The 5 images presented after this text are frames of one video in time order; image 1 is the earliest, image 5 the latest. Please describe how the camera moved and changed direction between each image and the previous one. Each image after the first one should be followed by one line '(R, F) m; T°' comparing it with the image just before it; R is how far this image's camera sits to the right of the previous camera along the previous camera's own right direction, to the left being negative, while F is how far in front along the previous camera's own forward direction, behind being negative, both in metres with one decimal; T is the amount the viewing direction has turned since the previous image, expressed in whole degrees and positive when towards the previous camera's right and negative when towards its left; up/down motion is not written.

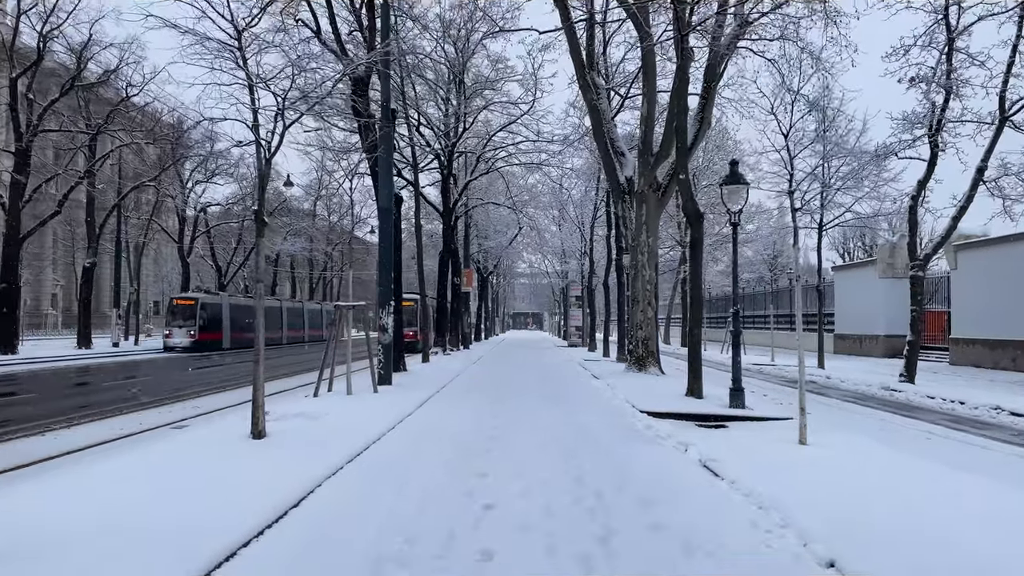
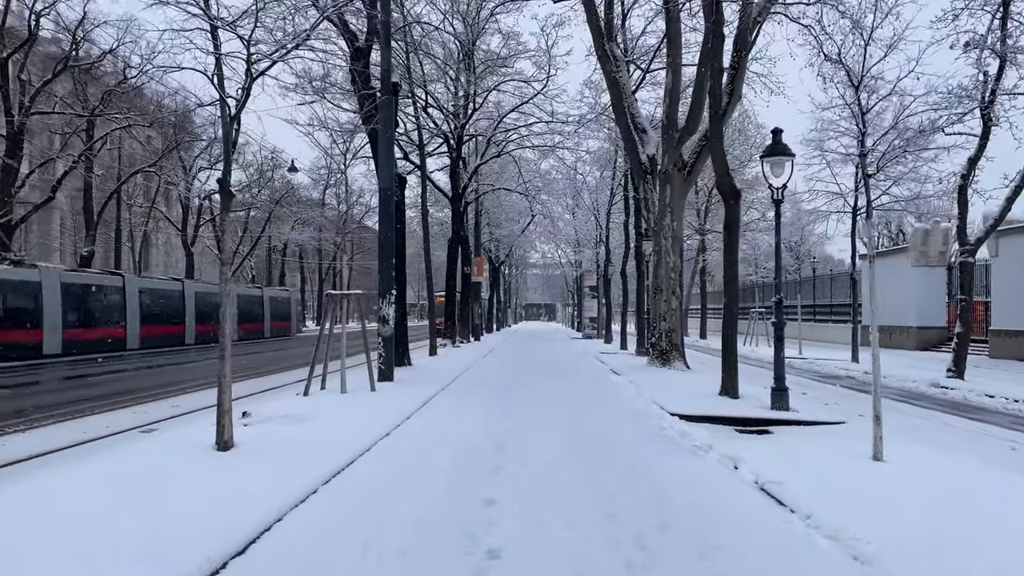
(0.0, +1.4) m; -1°
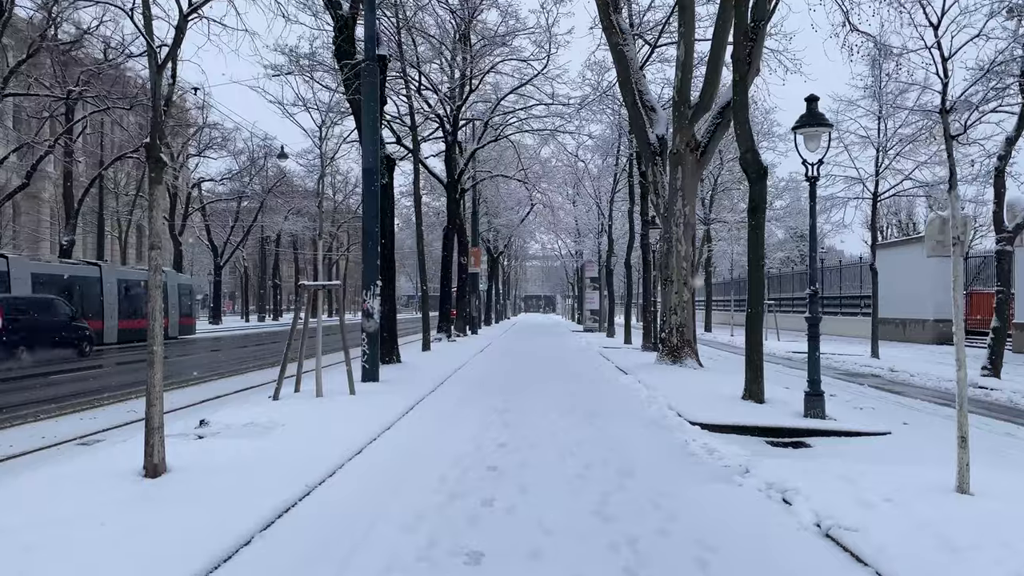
(0.0, +1.3) m; 0°
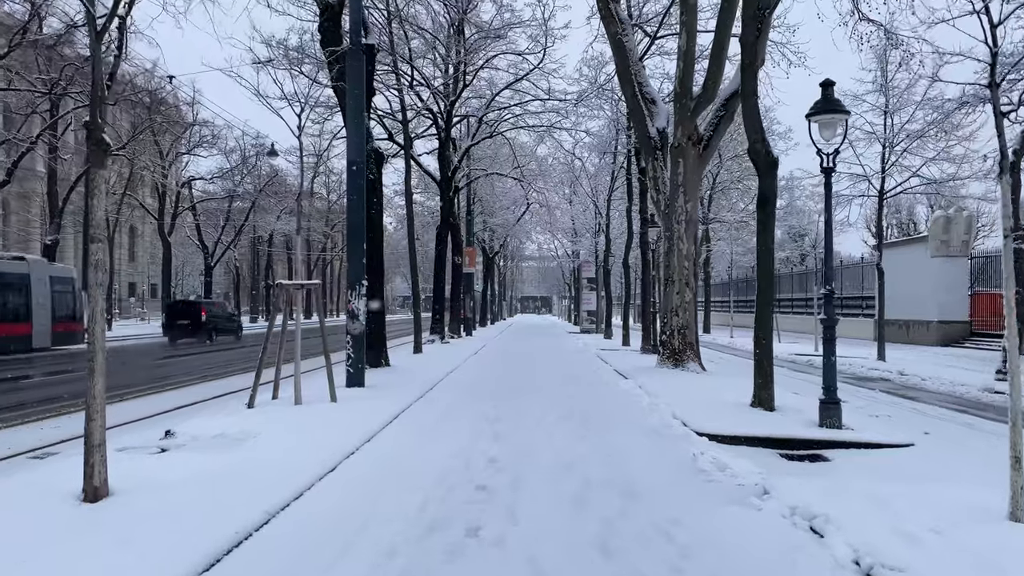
(+0.1, +0.7) m; 0°
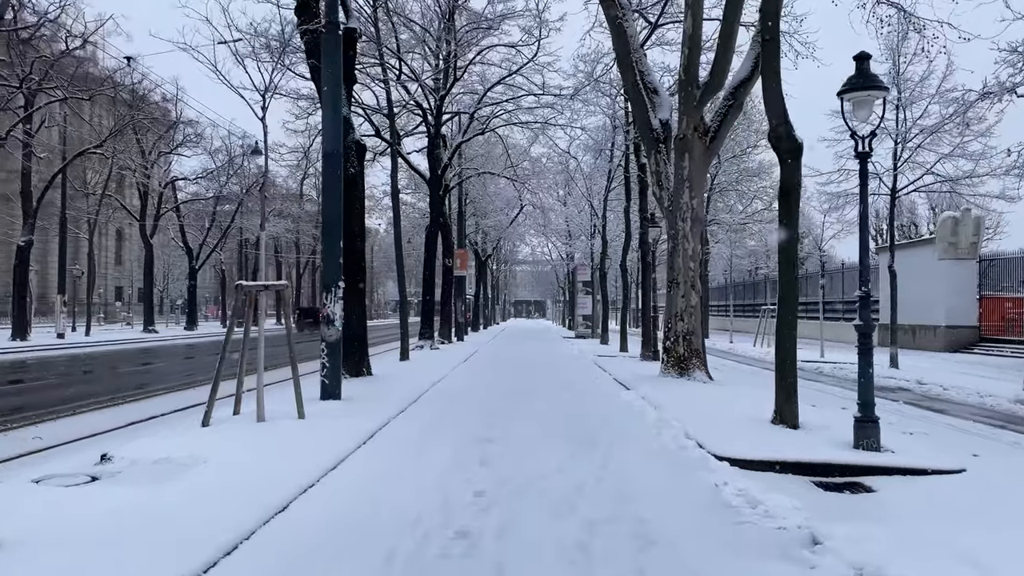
(0.0, +1.1) m; 0°
